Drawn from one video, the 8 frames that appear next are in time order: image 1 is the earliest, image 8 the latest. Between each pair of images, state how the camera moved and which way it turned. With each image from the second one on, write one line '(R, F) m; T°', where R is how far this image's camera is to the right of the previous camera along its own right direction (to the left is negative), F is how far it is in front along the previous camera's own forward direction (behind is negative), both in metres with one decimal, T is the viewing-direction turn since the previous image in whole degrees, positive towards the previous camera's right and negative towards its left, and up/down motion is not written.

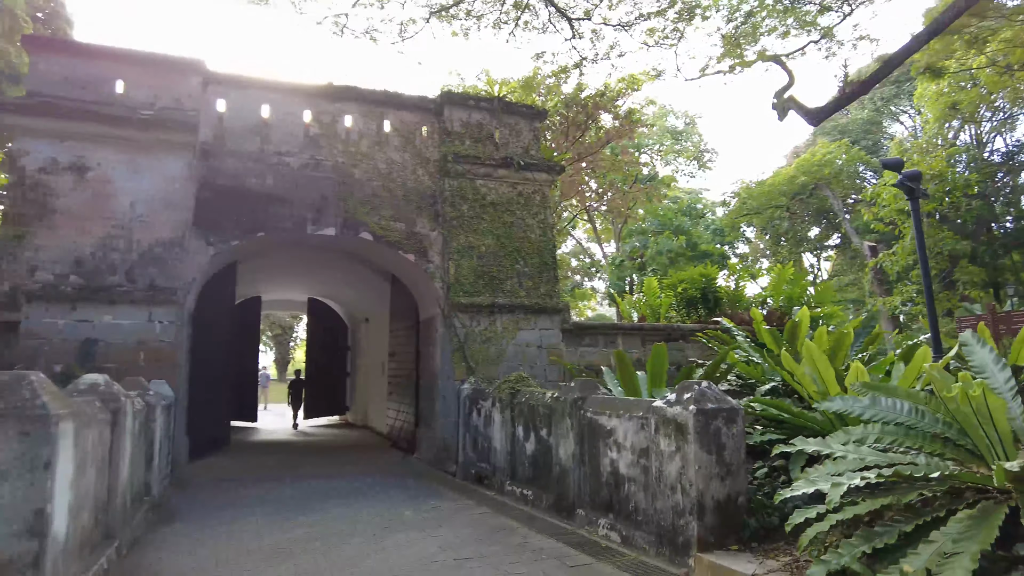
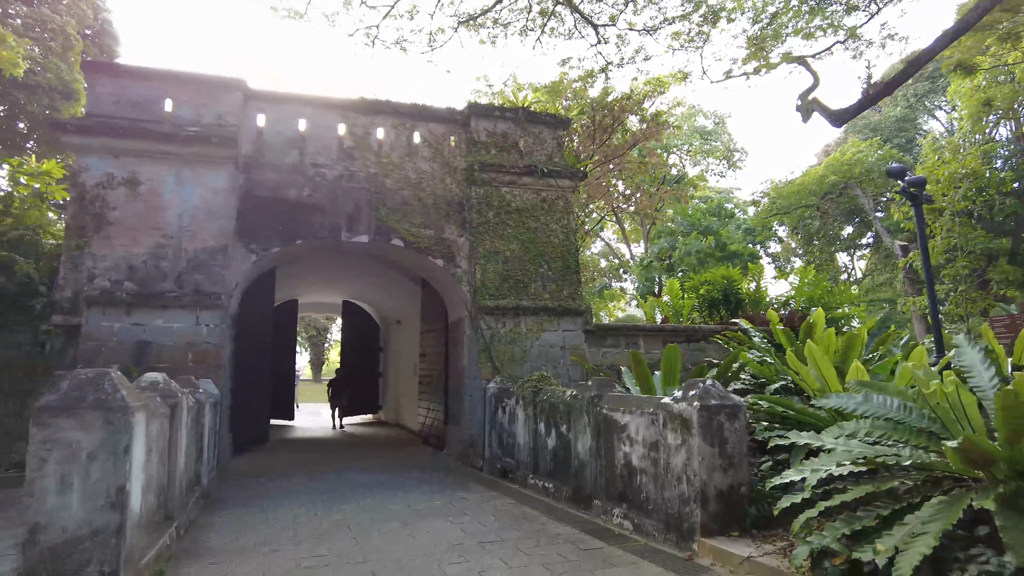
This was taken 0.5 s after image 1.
(+0.1, -0.3) m; -3°
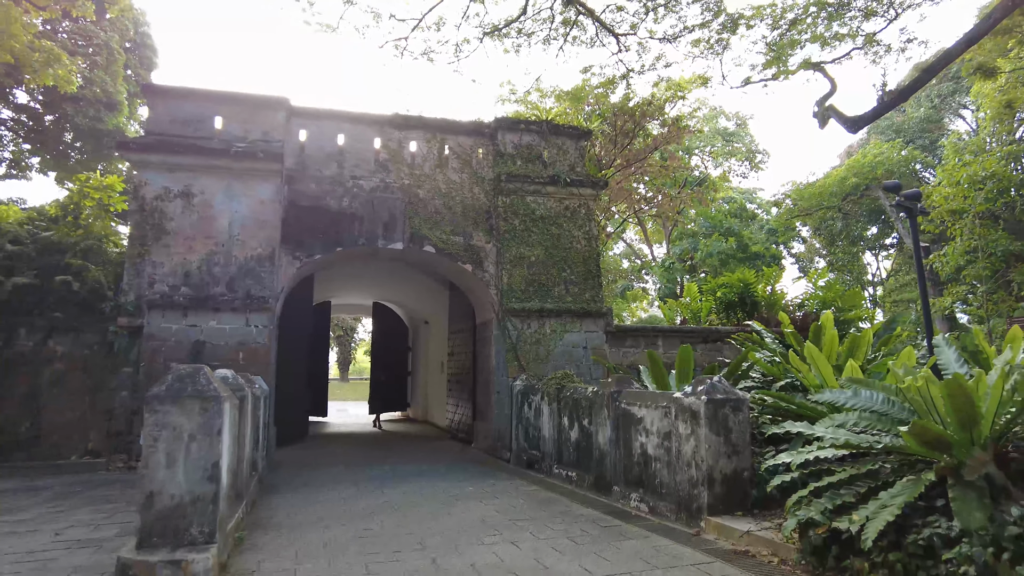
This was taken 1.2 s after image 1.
(0.0, -0.5) m; -2°
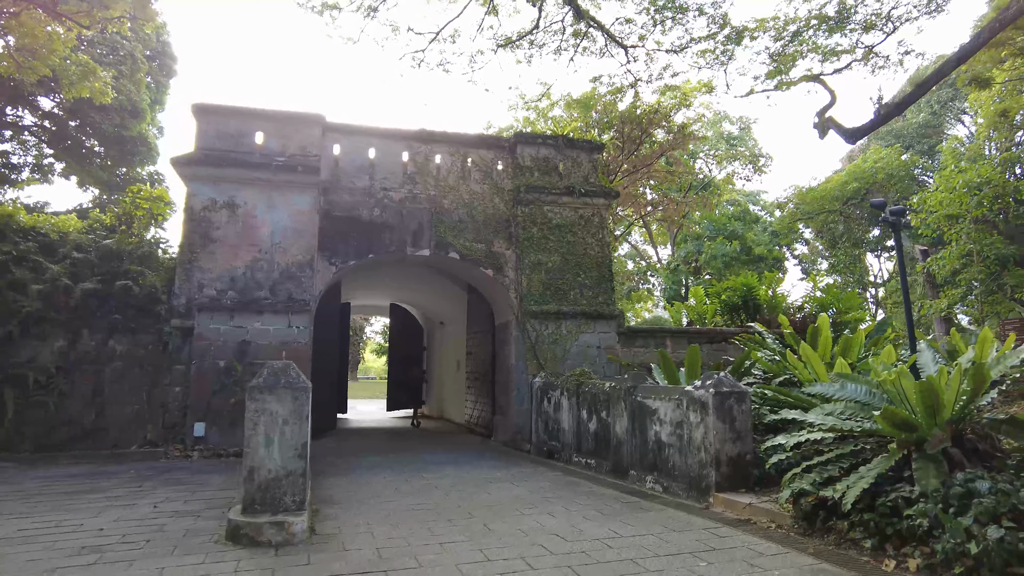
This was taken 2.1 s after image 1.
(-0.2, -0.6) m; 0°
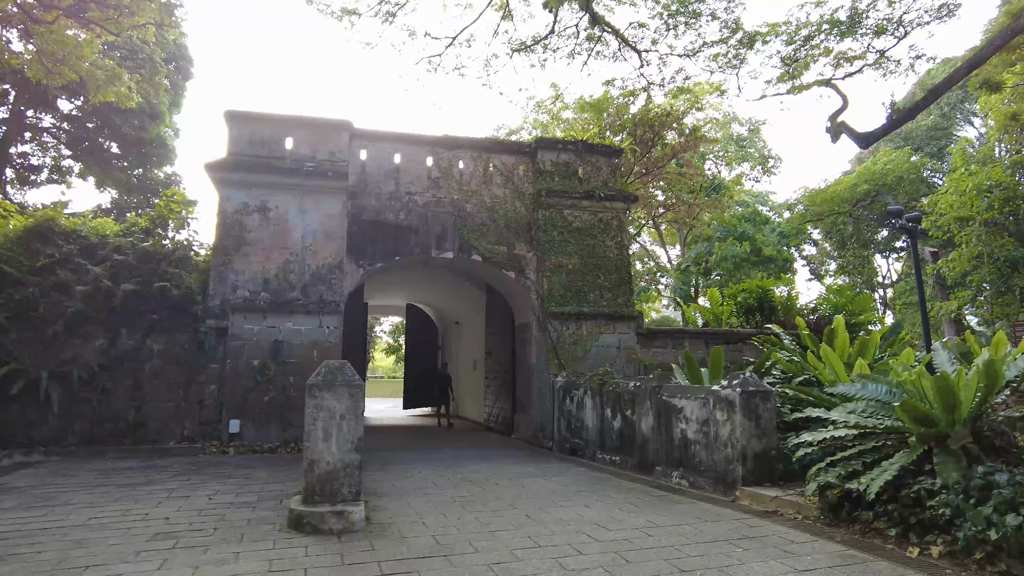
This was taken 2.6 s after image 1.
(-0.2, -0.2) m; 0°
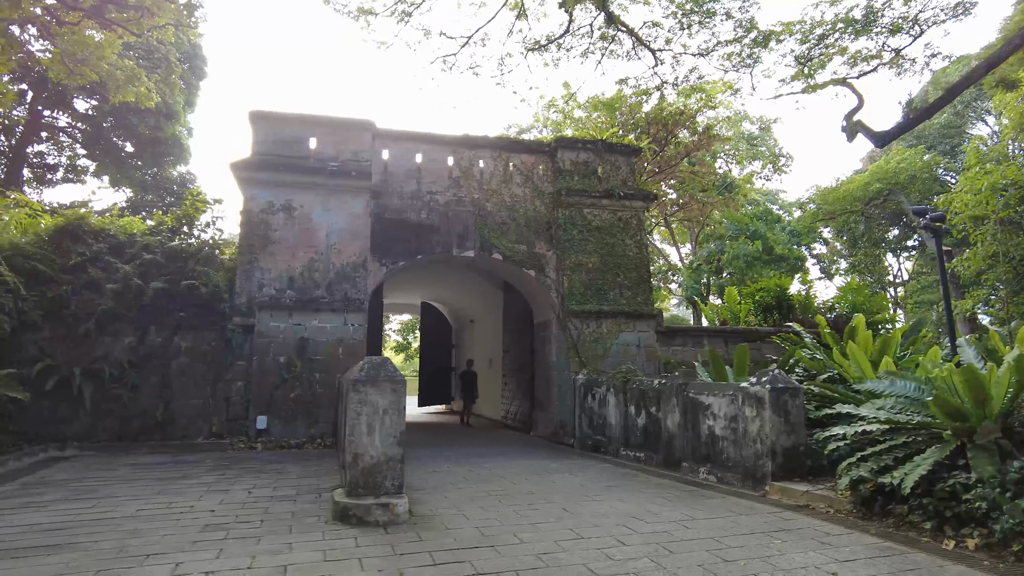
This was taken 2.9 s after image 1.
(-0.2, -0.1) m; -1°
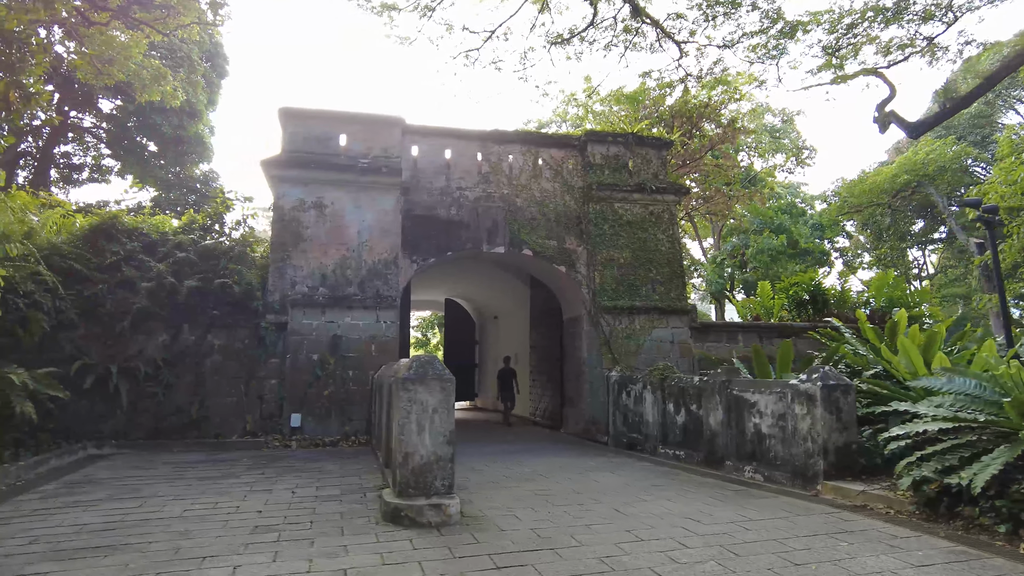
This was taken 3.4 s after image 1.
(-0.2, +0.1) m; -1°
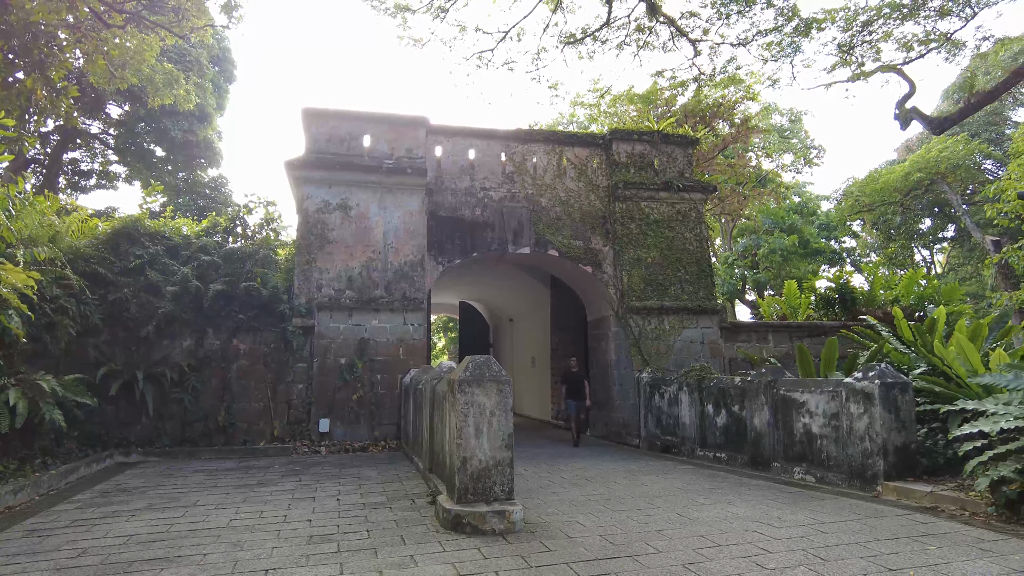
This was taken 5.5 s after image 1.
(-0.3, +0.1) m; 0°
